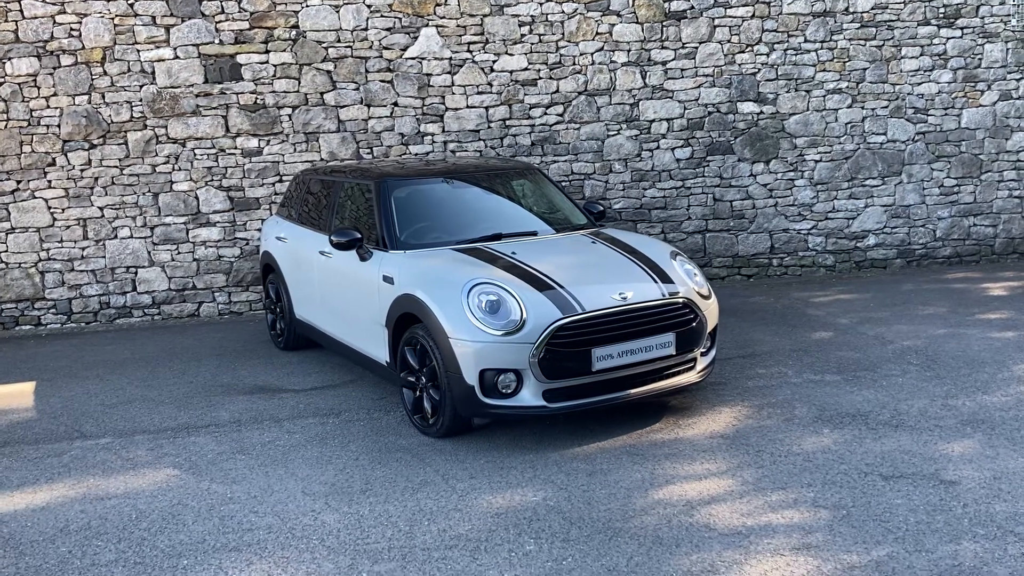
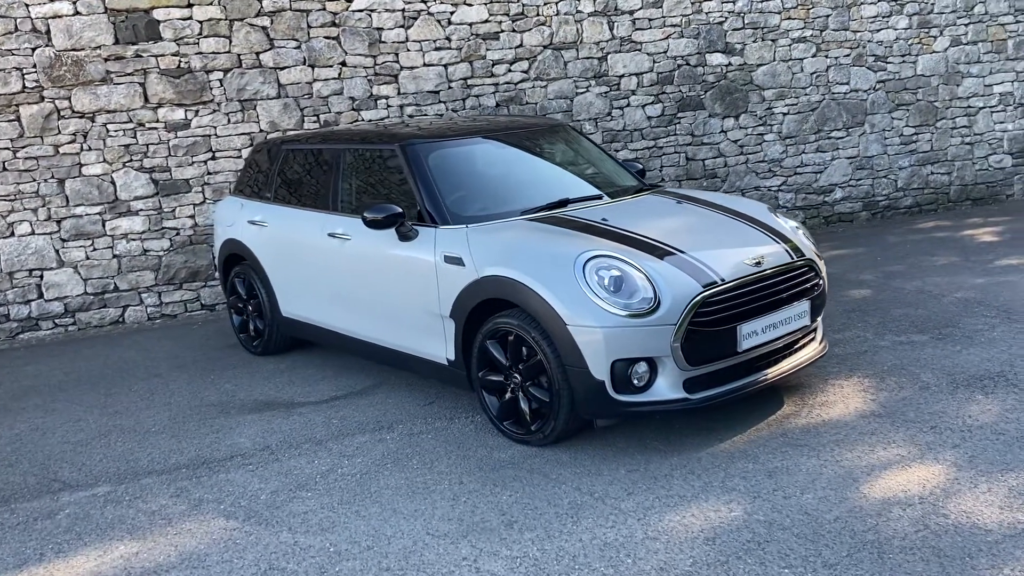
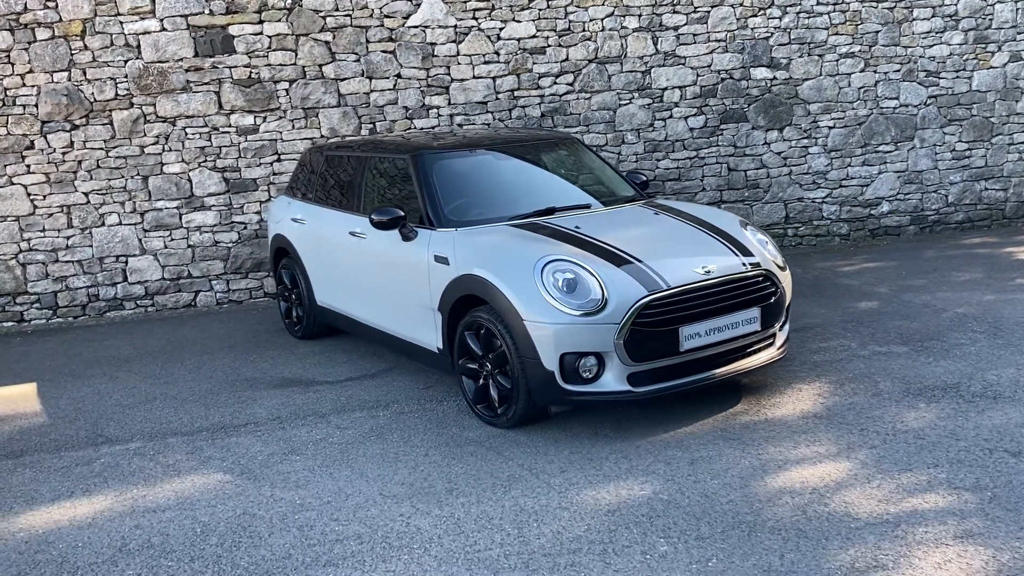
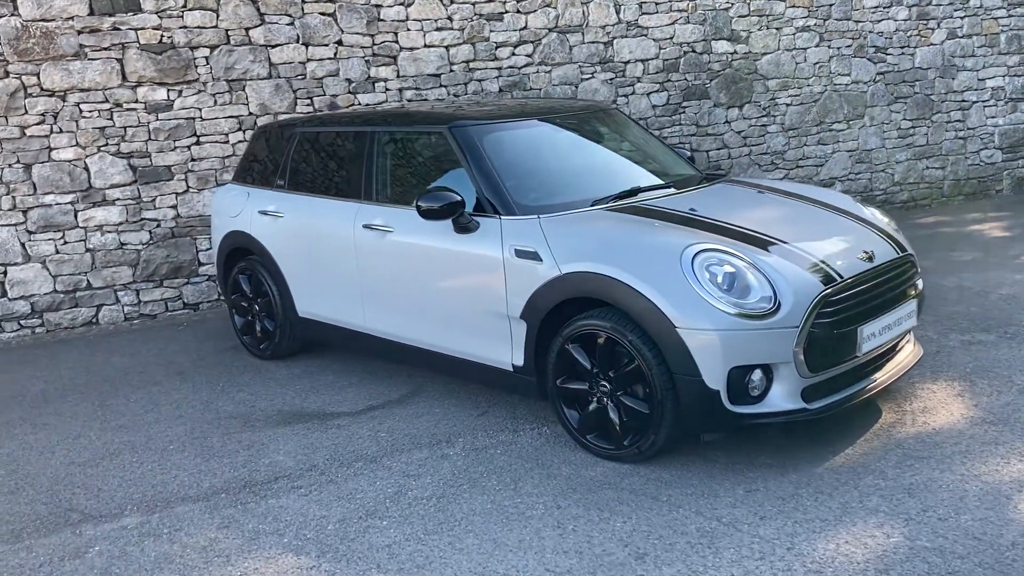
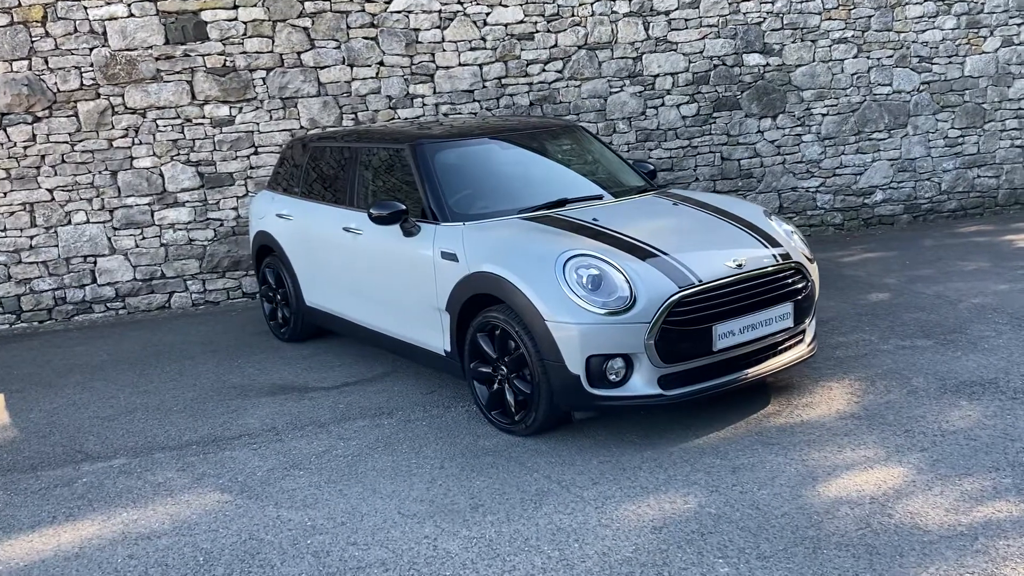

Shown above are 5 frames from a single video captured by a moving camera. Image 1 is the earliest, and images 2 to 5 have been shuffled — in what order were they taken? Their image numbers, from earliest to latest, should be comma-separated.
3, 5, 2, 4
